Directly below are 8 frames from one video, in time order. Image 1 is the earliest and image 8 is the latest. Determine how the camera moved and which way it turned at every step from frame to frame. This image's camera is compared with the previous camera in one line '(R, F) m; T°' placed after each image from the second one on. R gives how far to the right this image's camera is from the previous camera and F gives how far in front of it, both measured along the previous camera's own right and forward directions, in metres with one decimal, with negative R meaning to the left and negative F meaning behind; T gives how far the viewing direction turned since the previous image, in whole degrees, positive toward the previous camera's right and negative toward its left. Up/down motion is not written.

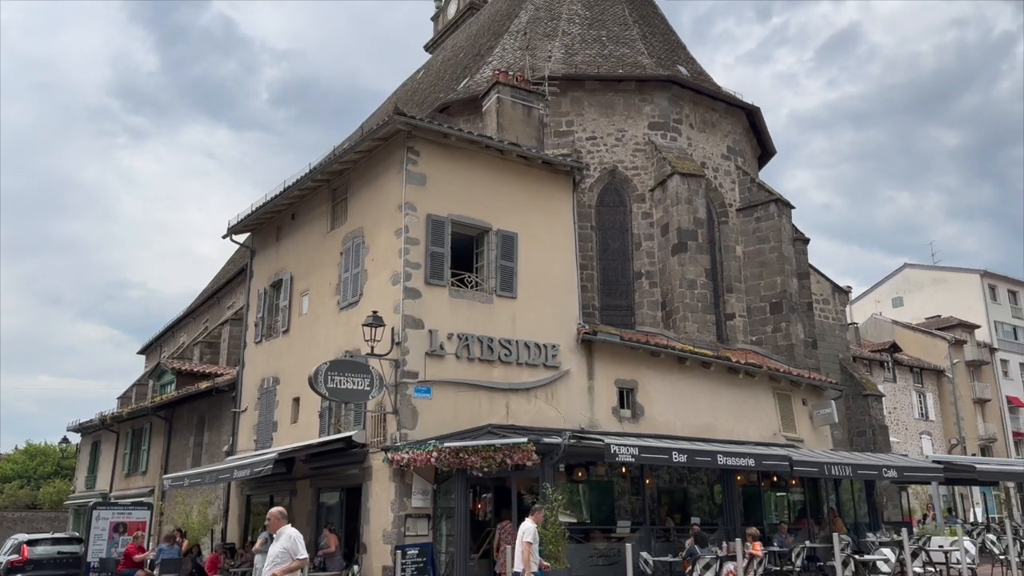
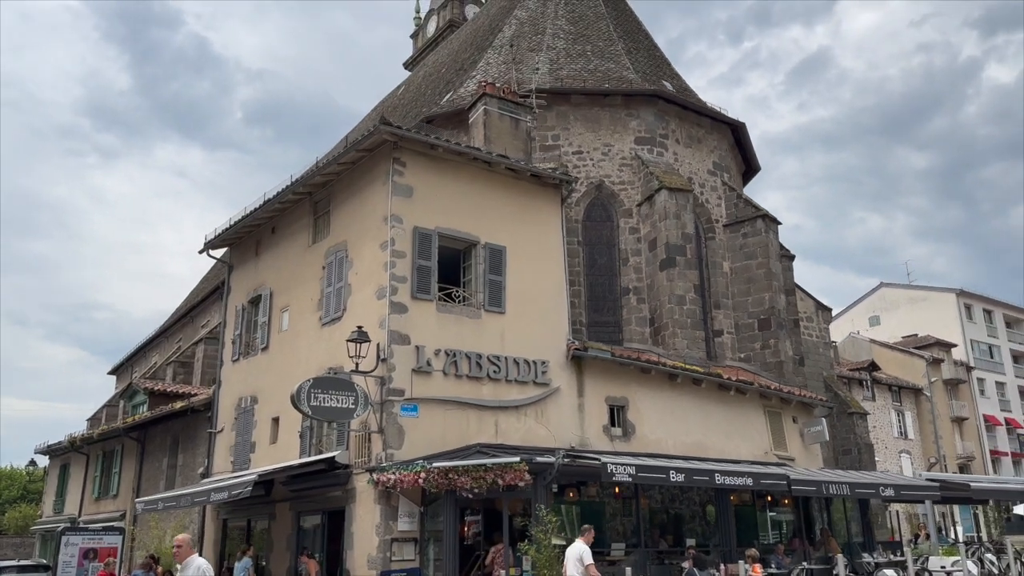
(-0.2, +0.4) m; +2°
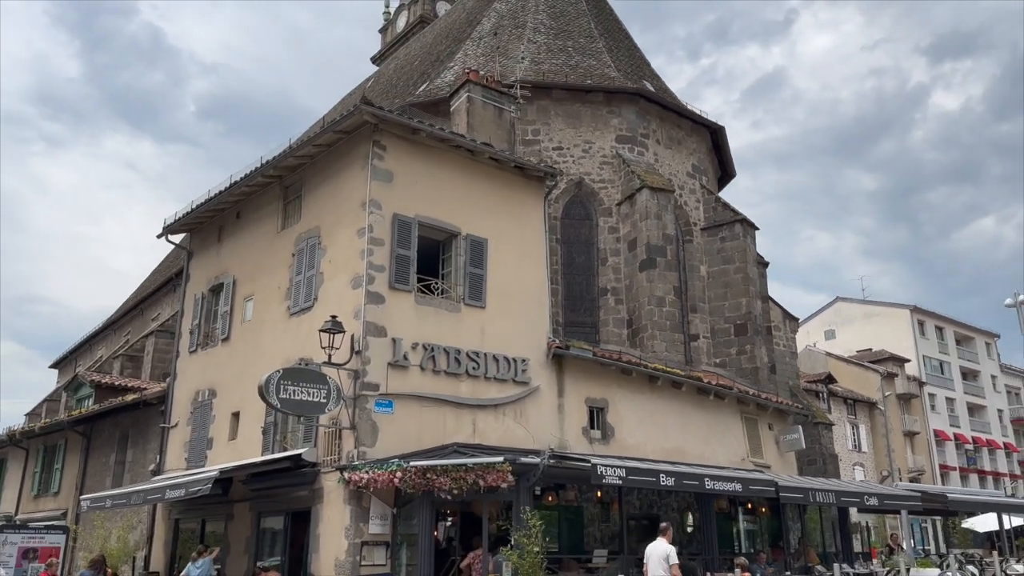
(-0.4, +0.6) m; +3°
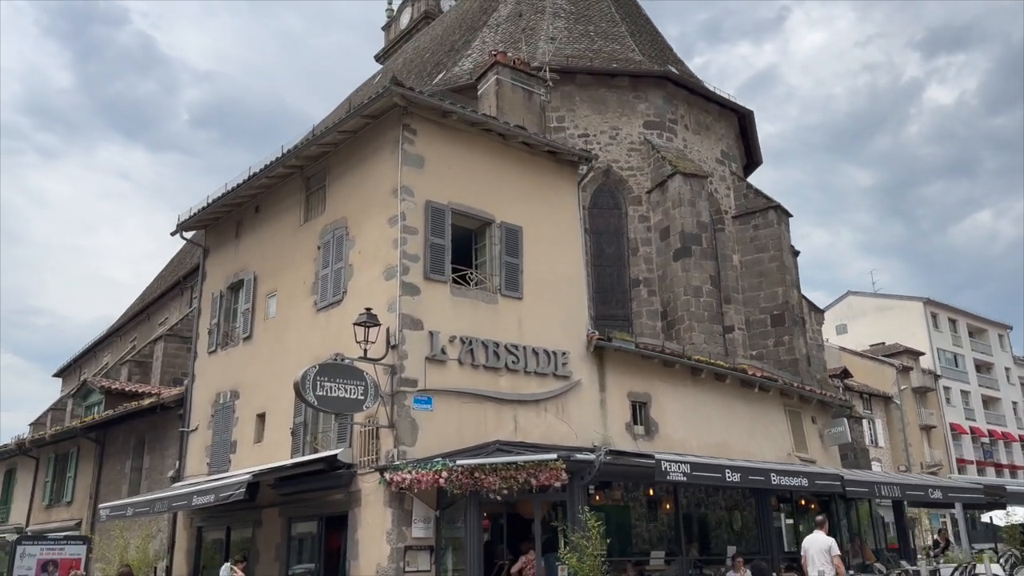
(-0.6, +0.6) m; 0°
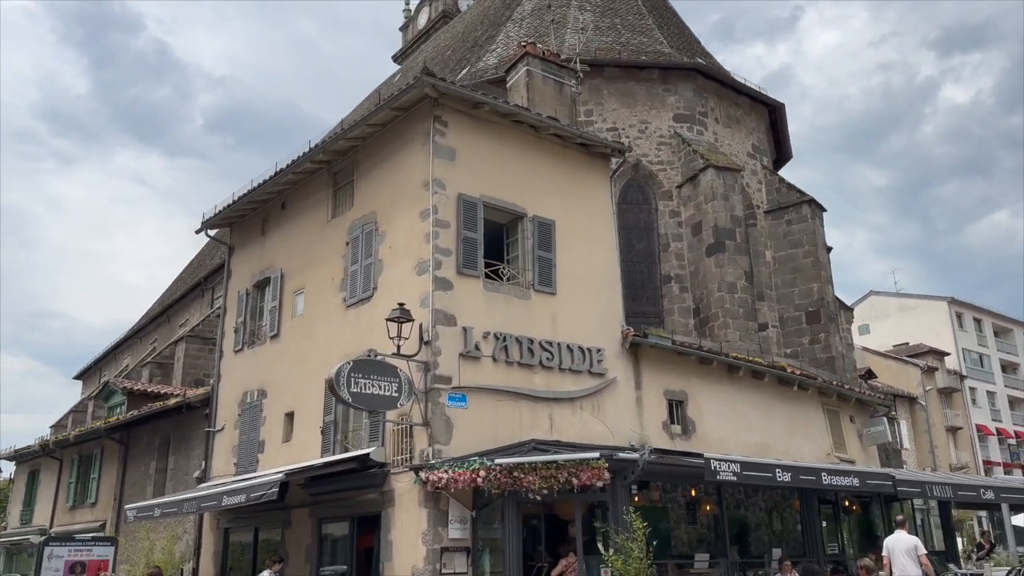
(-0.3, +0.3) m; -1°
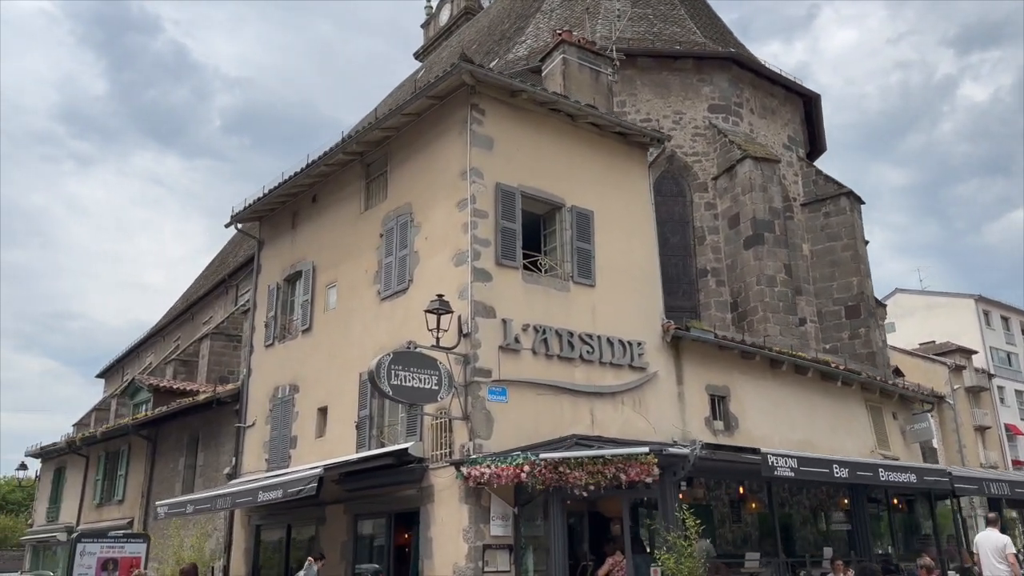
(-0.3, +0.3) m; -1°
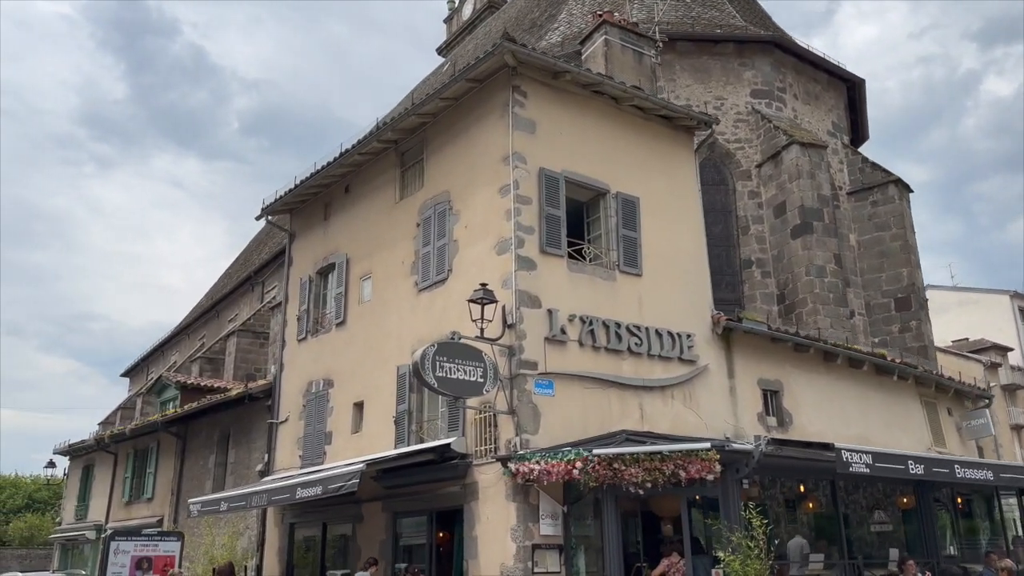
(-0.3, +0.5) m; -1°
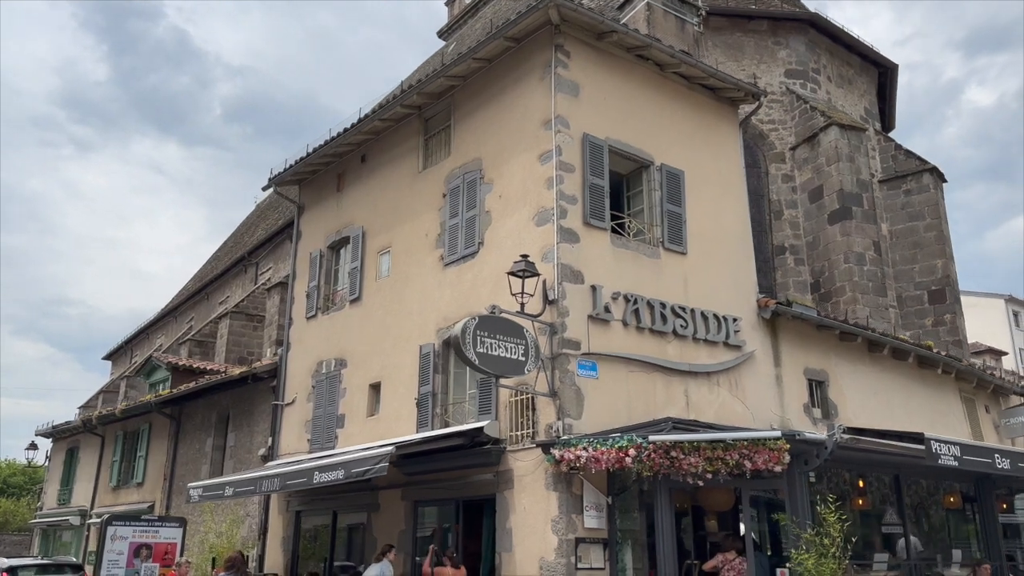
(-0.7, +0.8) m; +1°
